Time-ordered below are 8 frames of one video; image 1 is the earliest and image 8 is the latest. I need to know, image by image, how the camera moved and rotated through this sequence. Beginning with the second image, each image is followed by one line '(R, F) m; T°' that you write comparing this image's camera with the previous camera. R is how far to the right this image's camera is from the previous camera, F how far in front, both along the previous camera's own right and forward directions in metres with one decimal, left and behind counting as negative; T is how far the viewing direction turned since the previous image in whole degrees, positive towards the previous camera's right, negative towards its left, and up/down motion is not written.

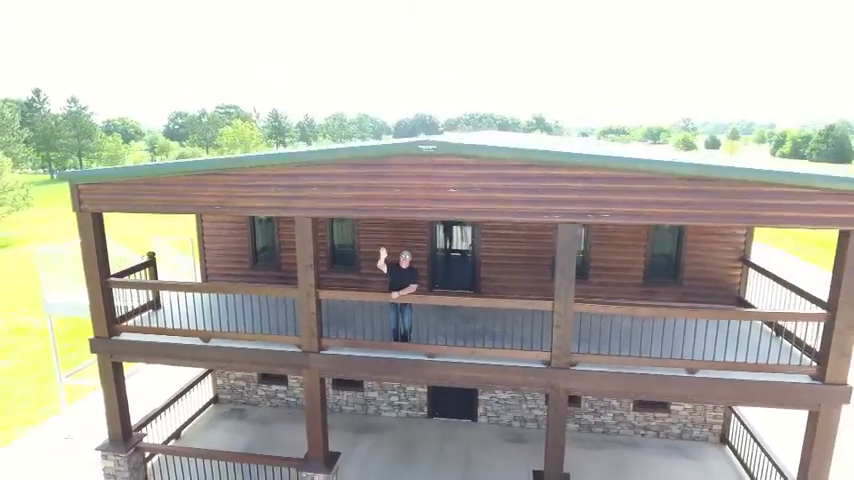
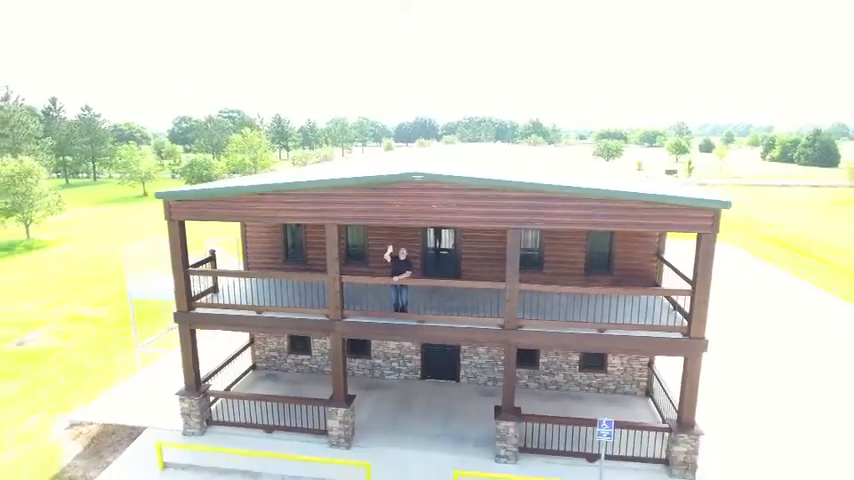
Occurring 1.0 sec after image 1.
(+0.2, -2.3) m; 0°
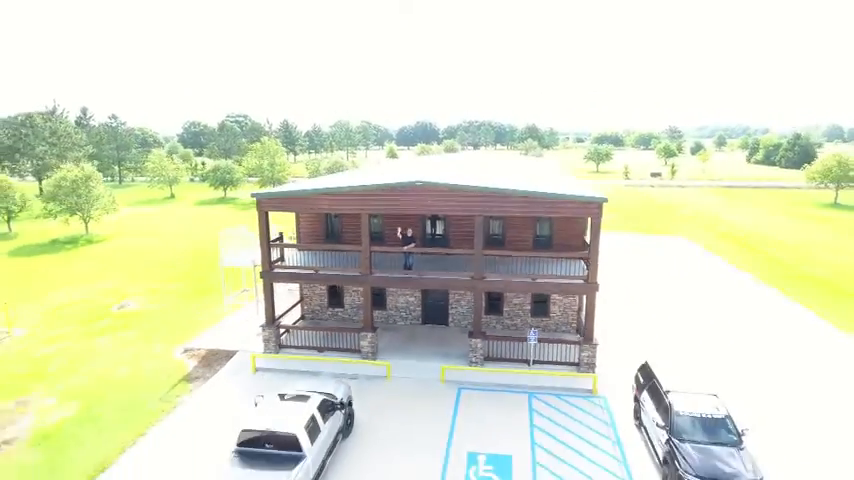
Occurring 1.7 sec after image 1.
(+0.1, -4.6) m; 0°
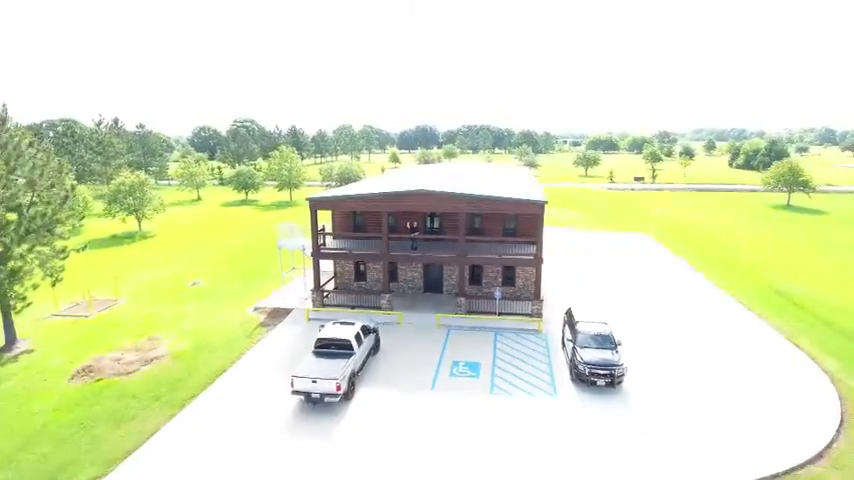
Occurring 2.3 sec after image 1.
(0.0, -5.7) m; 0°
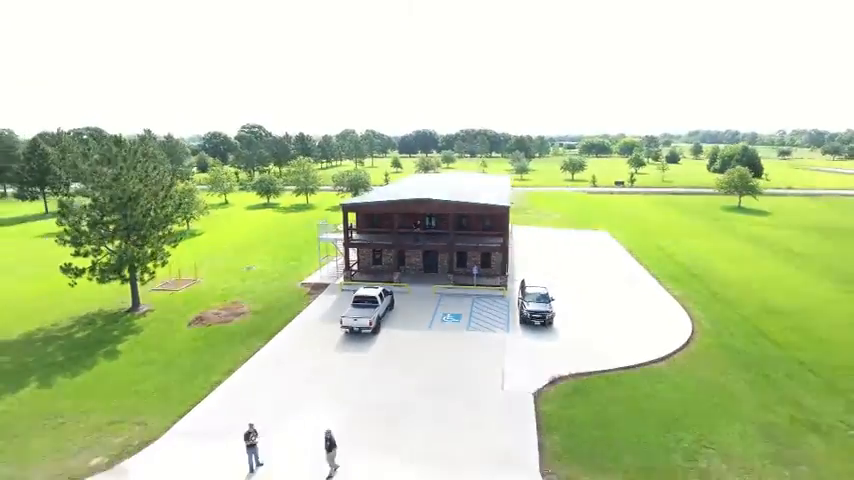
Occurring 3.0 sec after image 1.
(0.0, -7.6) m; 0°
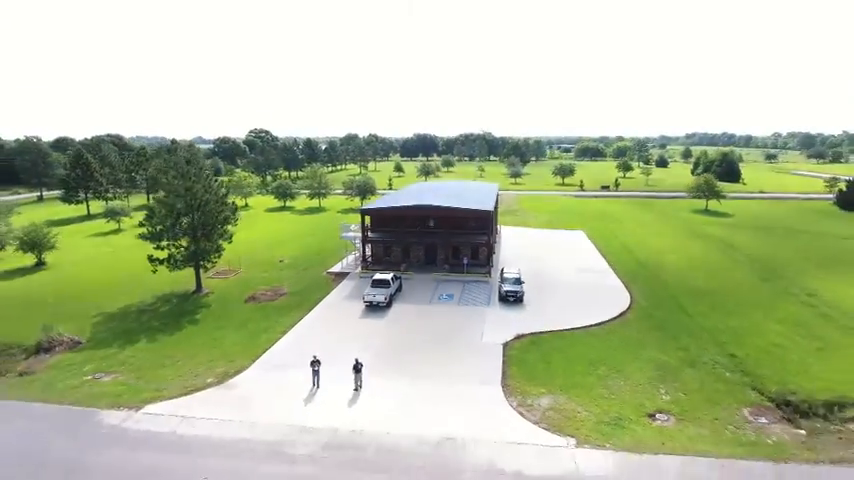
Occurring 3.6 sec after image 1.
(0.0, -6.8) m; 0°
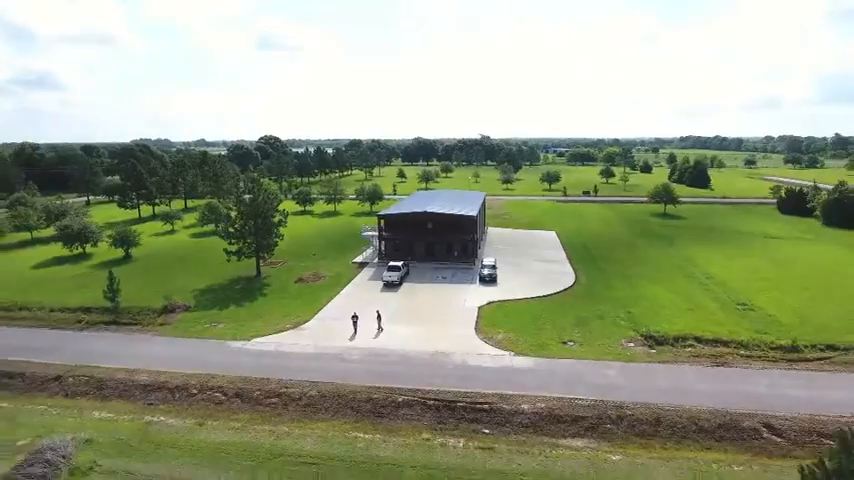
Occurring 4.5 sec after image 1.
(0.0, -11.1) m; 0°
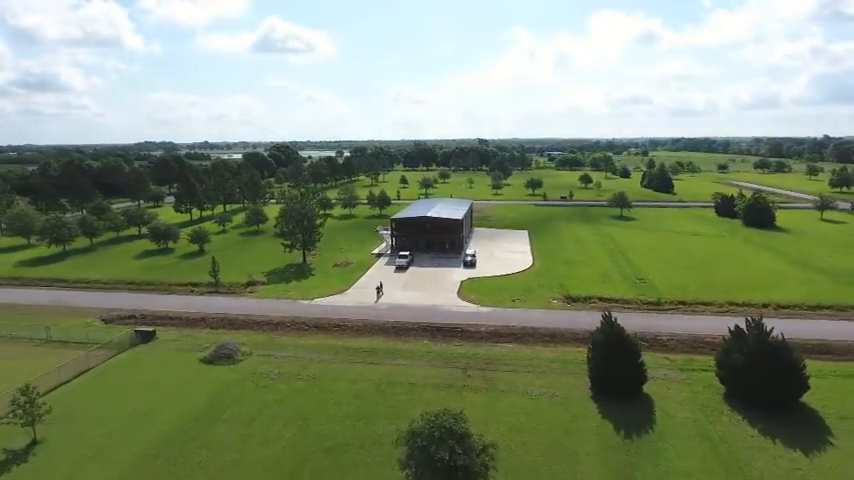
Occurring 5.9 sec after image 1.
(+0.1, -16.3) m; 0°
